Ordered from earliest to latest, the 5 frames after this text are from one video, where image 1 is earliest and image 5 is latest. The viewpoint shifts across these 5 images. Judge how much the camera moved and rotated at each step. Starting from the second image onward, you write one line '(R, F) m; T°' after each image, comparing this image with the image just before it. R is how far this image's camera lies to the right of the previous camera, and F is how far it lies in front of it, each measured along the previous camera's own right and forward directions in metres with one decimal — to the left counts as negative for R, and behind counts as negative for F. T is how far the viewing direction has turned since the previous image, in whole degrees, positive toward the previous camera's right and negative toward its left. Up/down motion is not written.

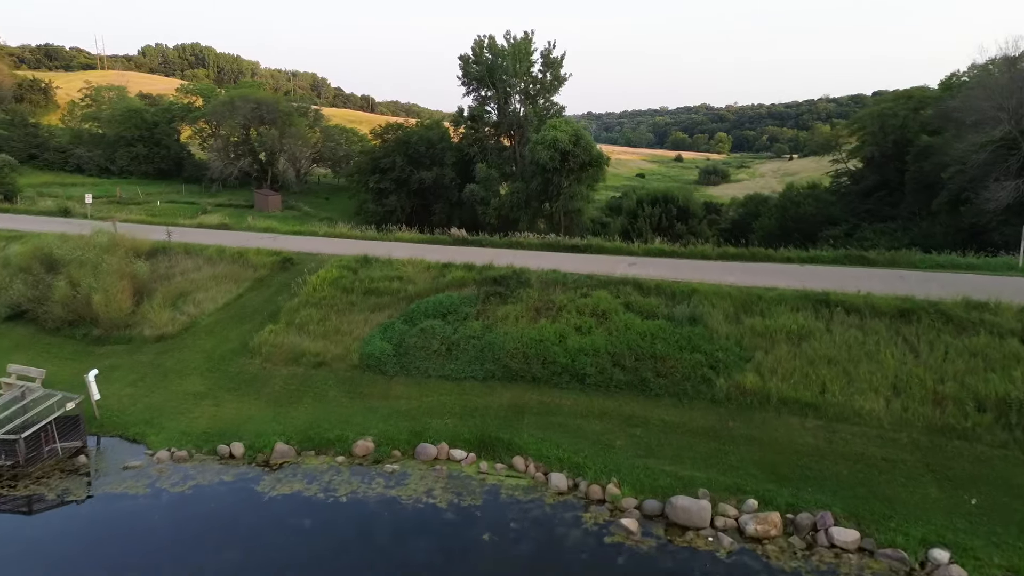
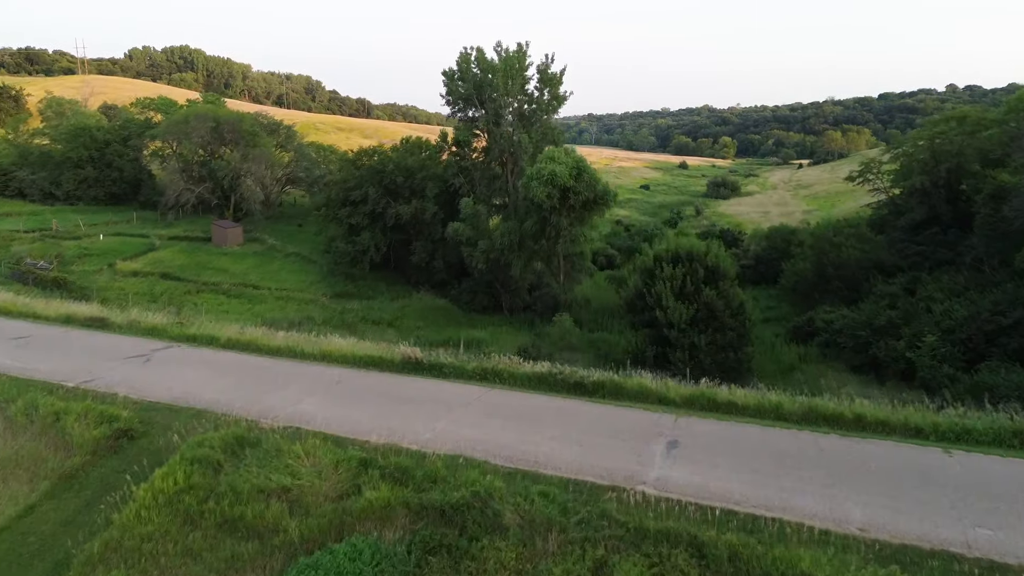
(+0.4, +5.0) m; 0°
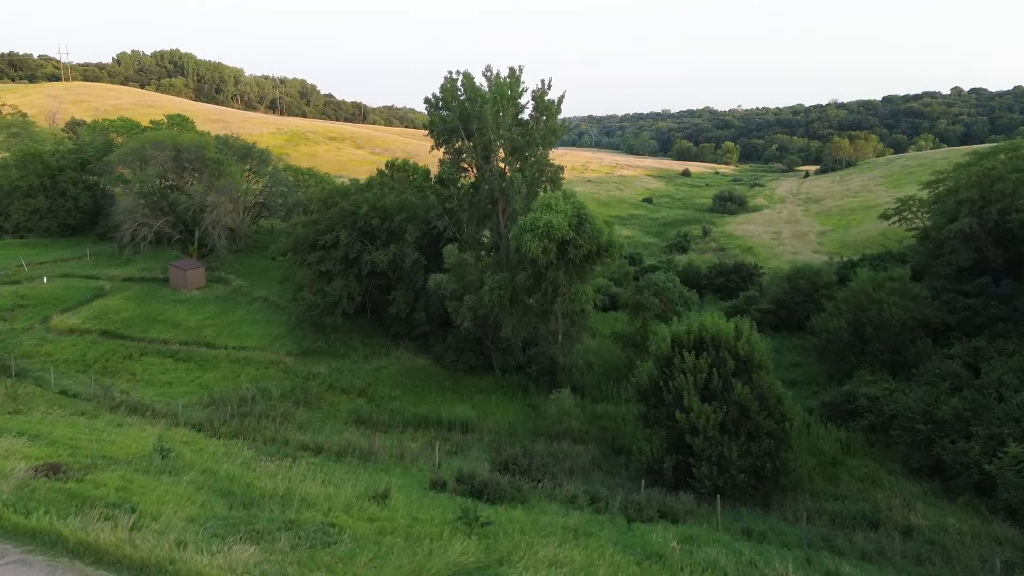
(+0.3, +3.8) m; 0°
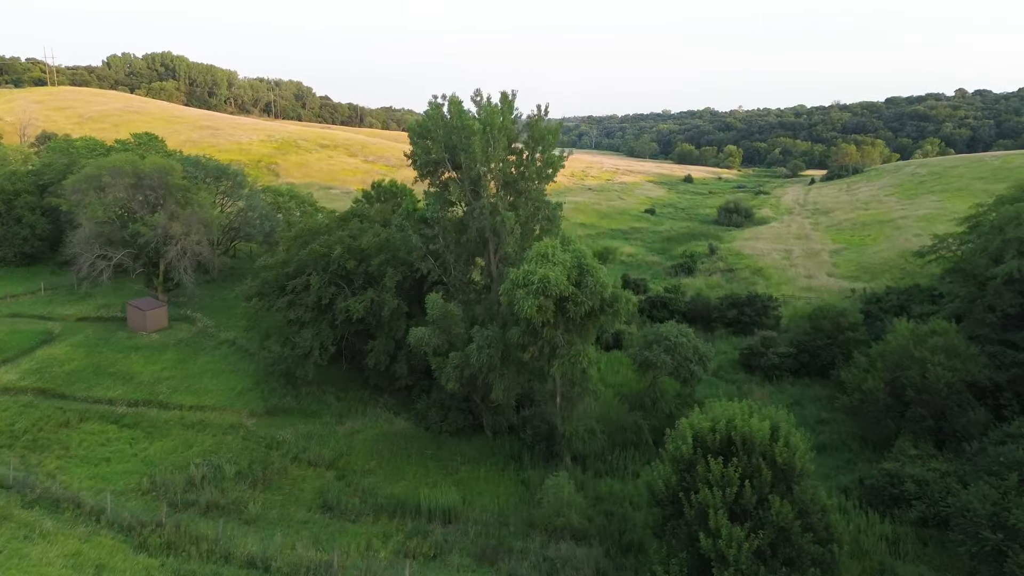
(+0.2, +3.0) m; 0°
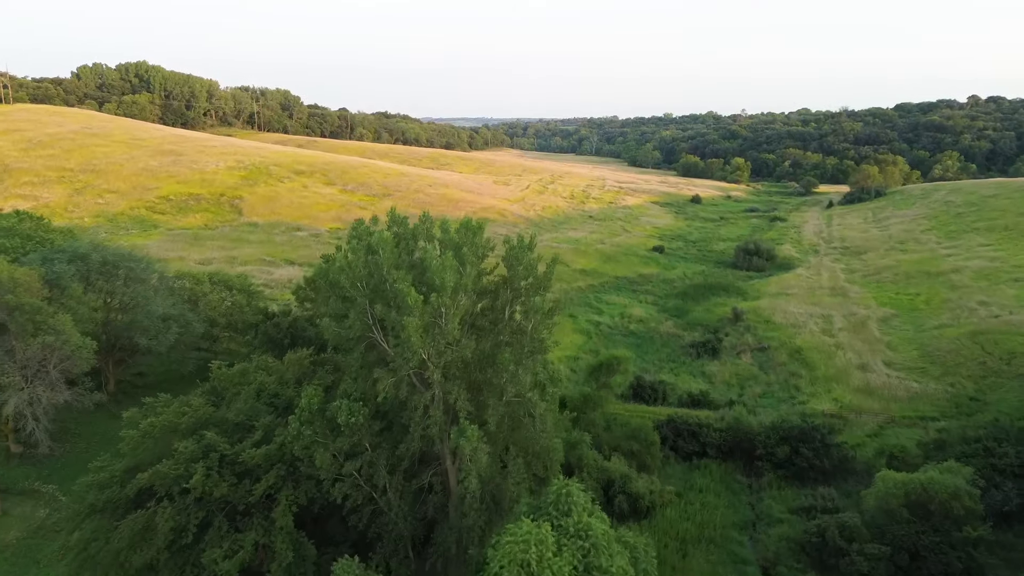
(+0.7, +8.8) m; 0°
